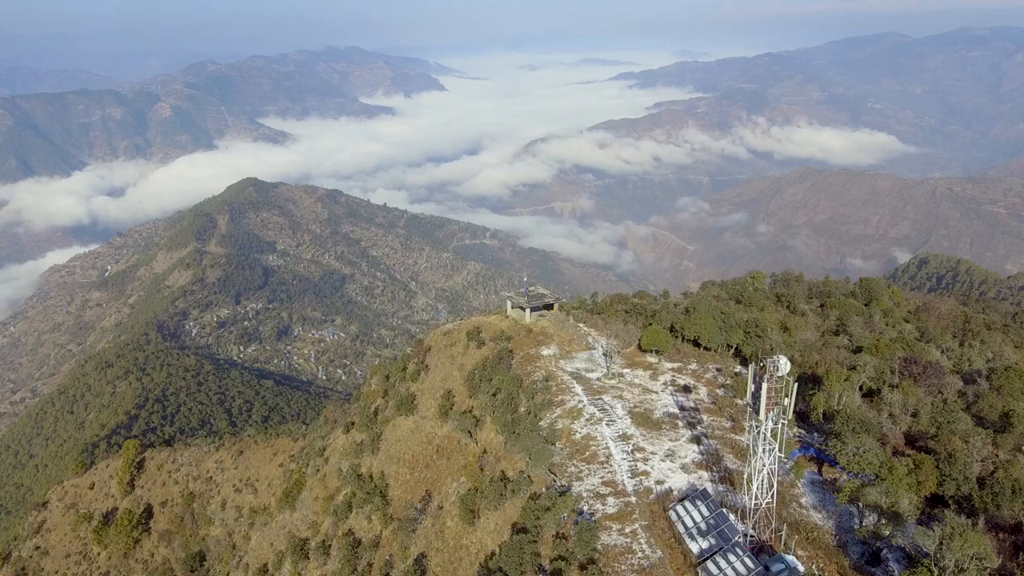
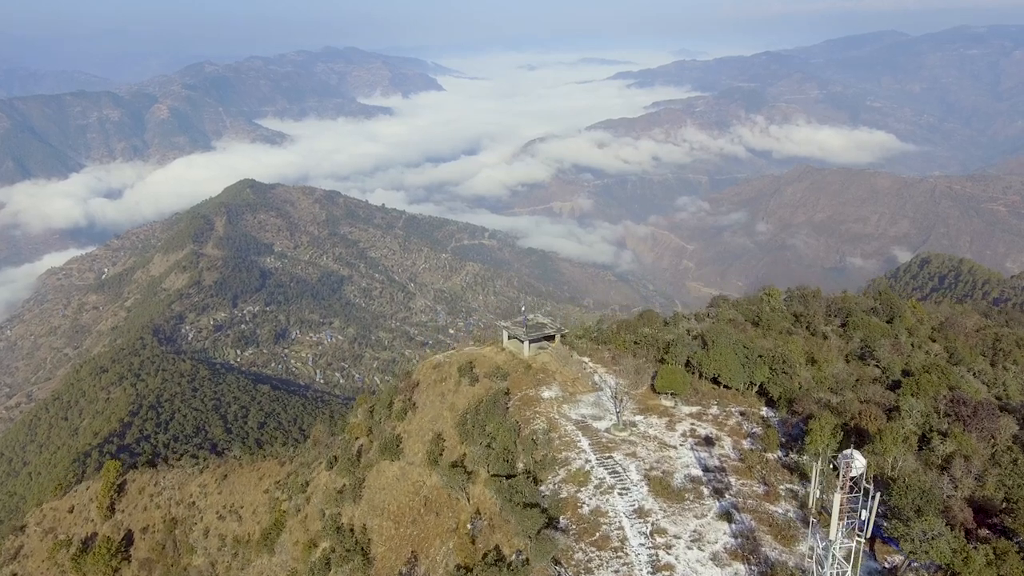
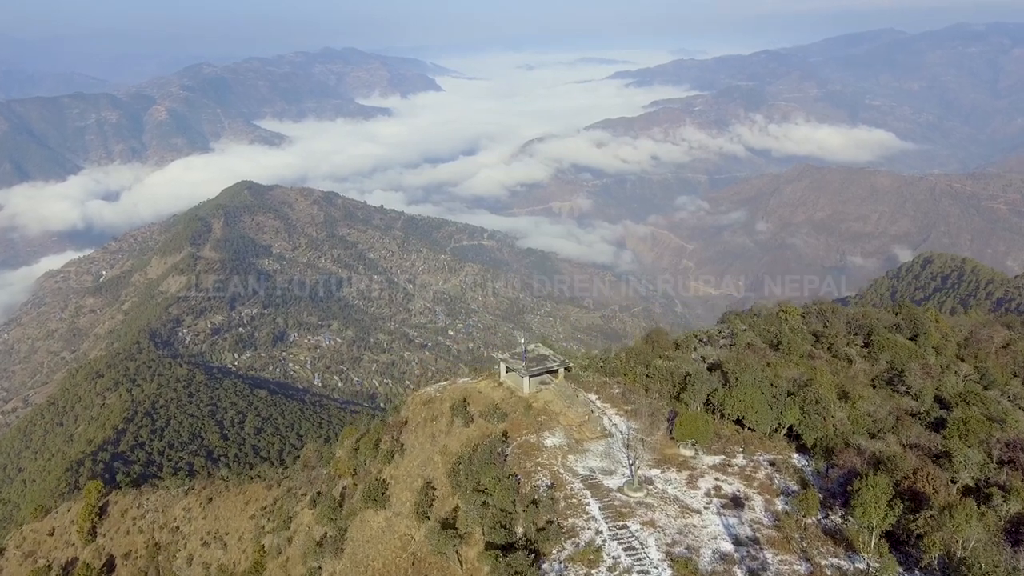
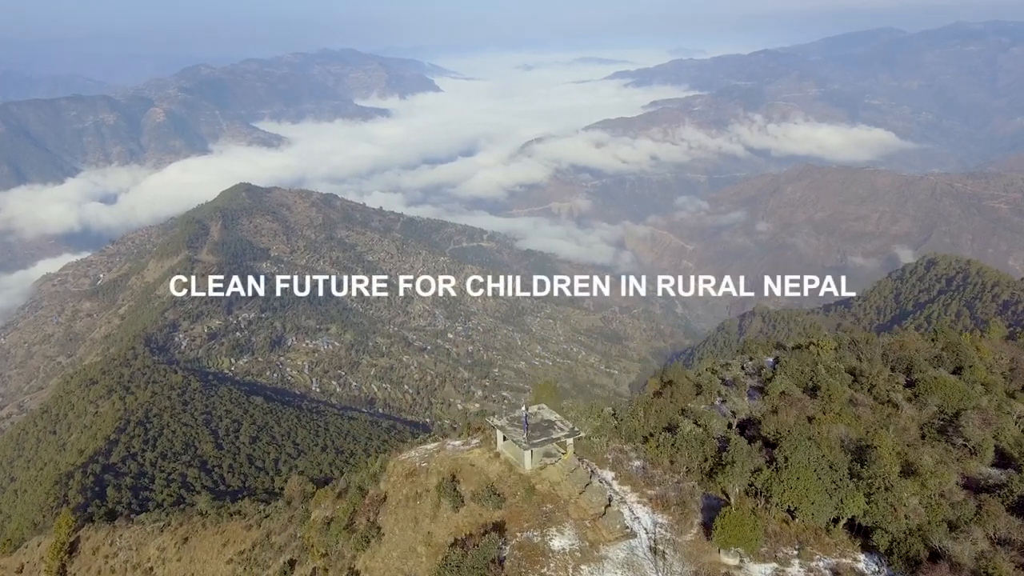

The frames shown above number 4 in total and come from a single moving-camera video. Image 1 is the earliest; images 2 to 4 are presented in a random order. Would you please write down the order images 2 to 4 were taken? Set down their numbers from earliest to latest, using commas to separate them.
2, 3, 4
